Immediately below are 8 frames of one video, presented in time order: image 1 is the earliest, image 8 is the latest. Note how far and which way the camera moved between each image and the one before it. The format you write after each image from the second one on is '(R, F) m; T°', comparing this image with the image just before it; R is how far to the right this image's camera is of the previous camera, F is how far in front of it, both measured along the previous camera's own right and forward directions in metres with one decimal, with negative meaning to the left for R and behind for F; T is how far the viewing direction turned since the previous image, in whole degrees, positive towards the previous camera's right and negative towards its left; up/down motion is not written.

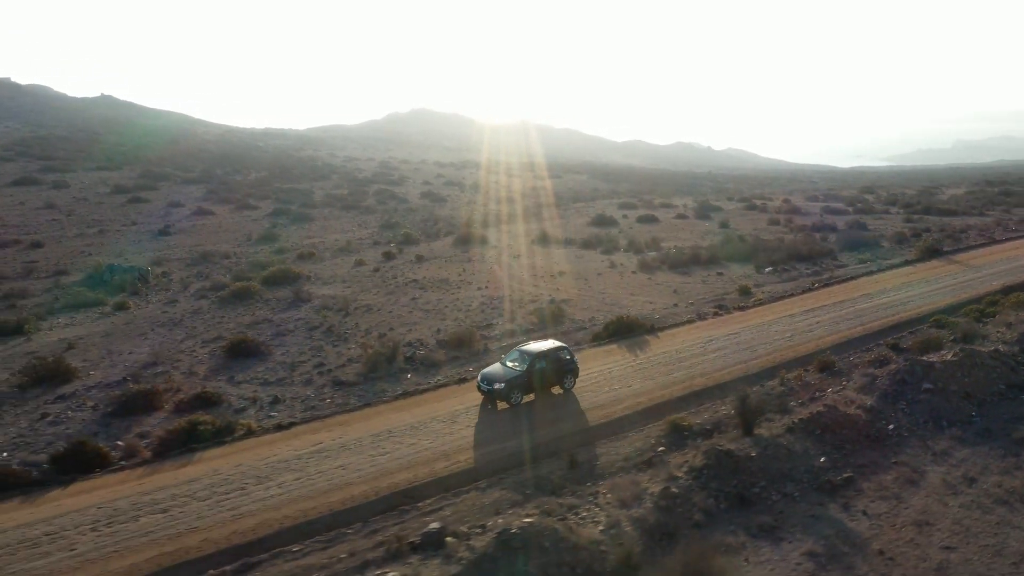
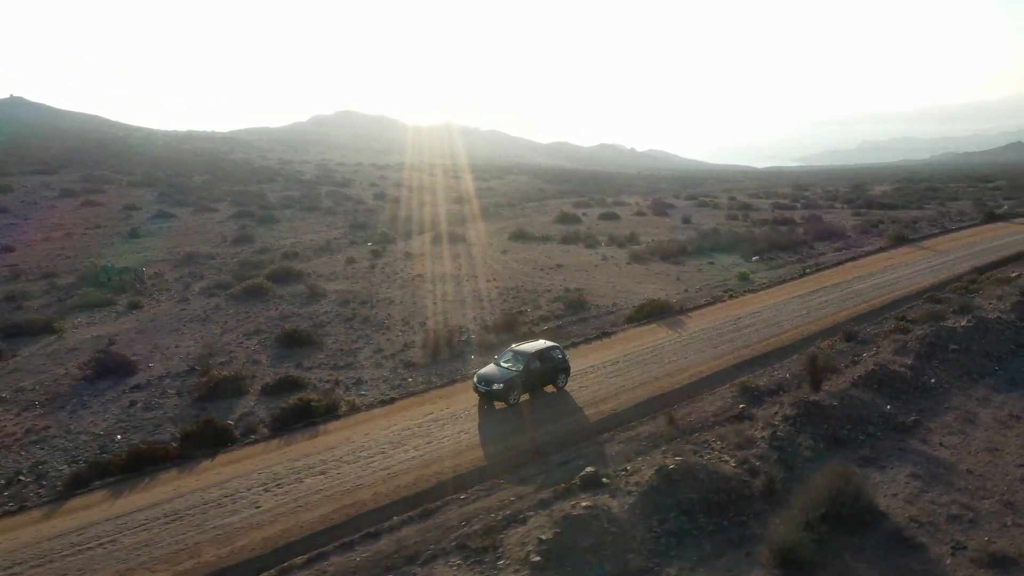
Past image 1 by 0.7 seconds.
(-3.9, -1.8) m; +5°
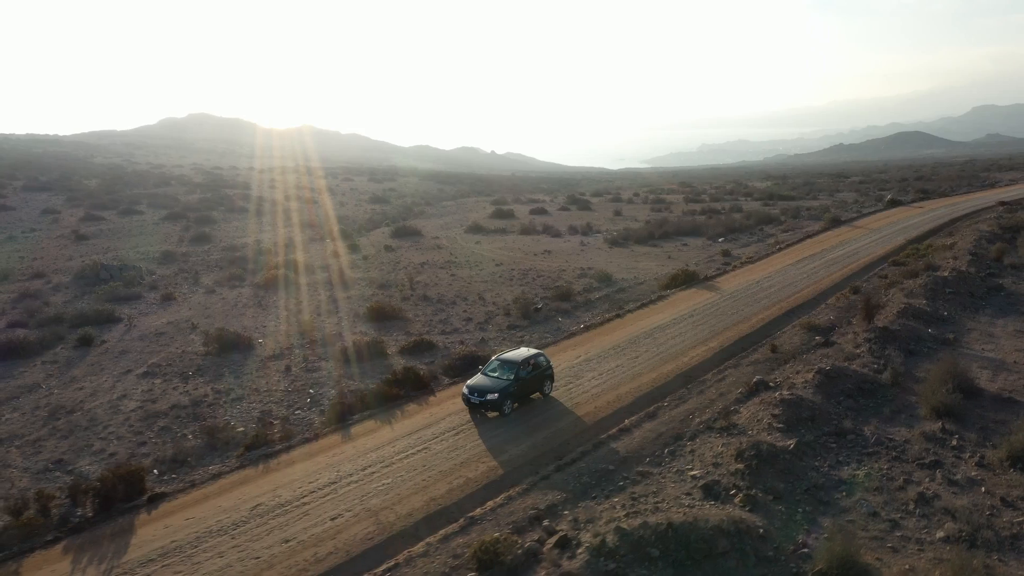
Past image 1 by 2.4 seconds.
(-7.7, -3.6) m; +10°
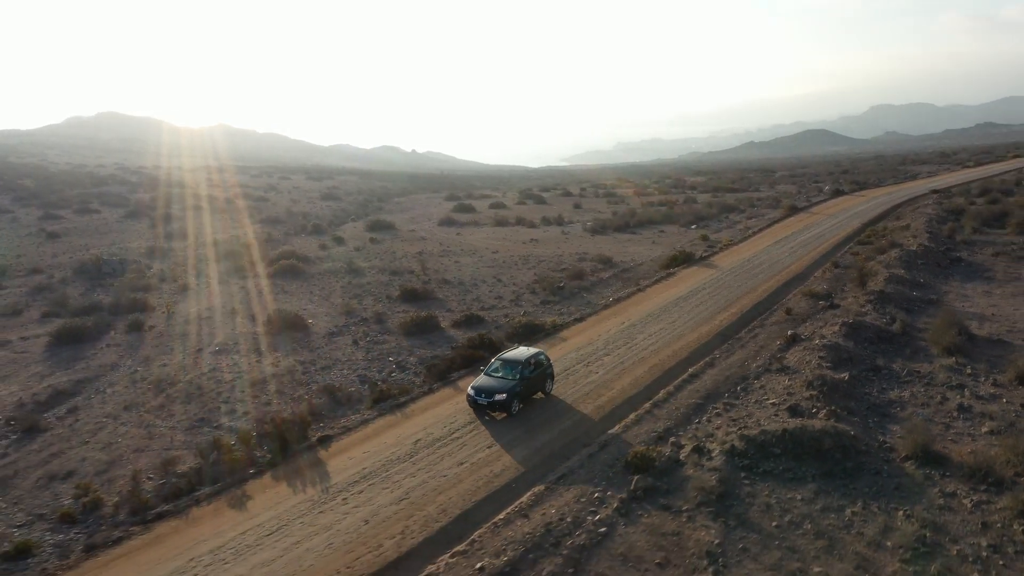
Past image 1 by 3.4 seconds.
(-4.3, -2.7) m; +6°
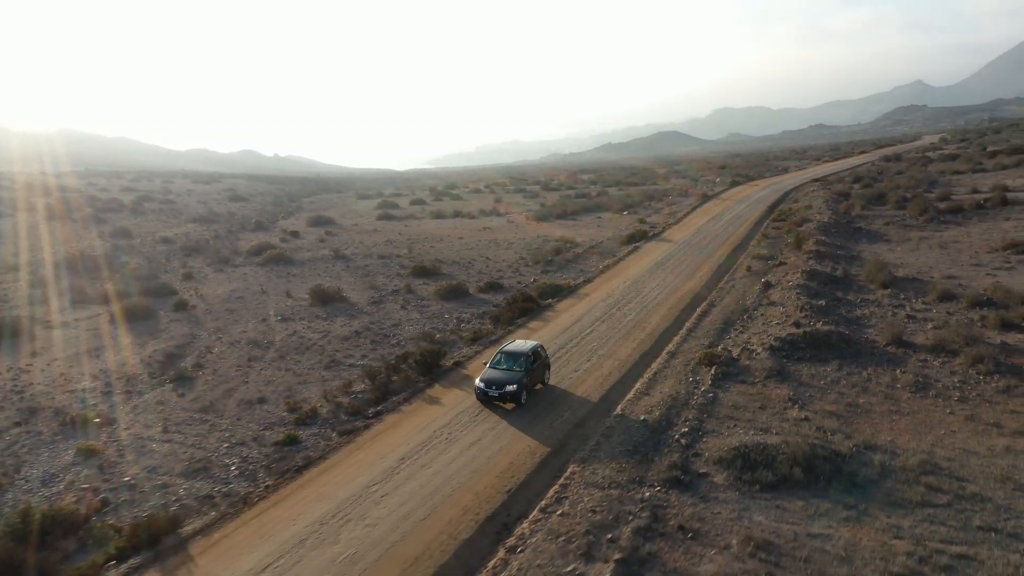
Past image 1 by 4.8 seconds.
(-6.2, -5.0) m; +9°
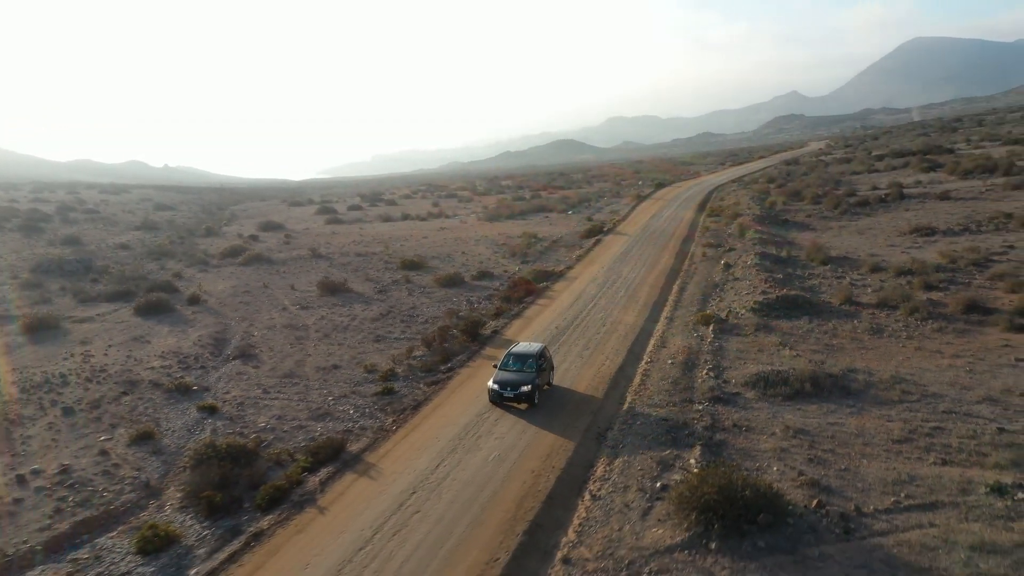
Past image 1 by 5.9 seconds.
(-4.2, -3.9) m; +7°
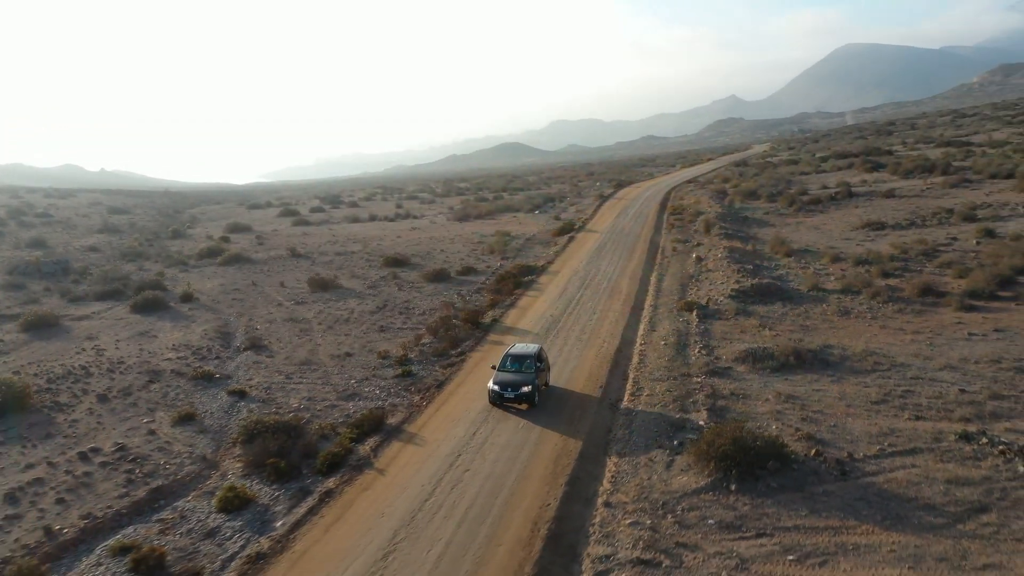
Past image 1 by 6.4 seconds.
(-1.8, -1.8) m; +4°
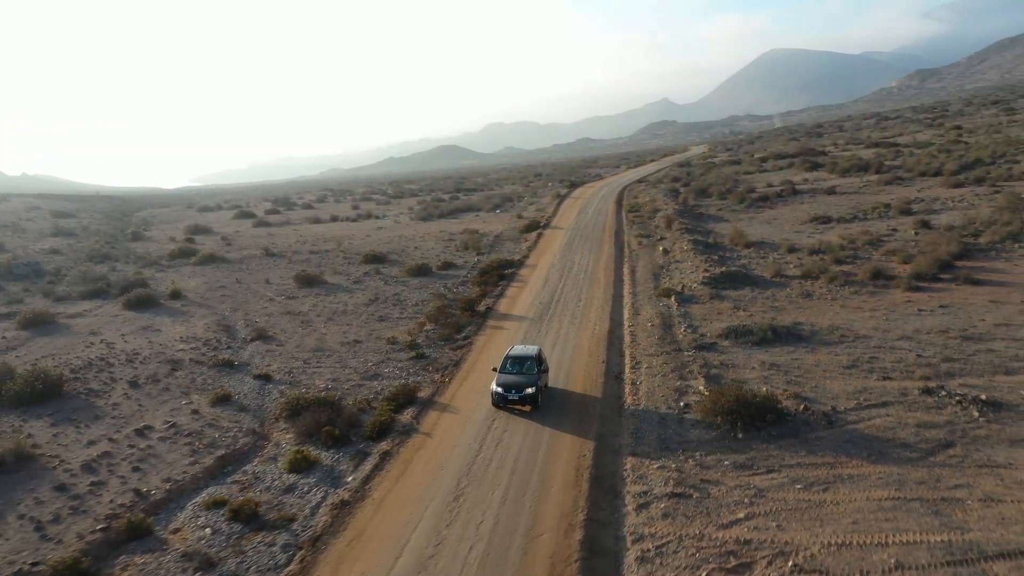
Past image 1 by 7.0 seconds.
(-2.1, -2.1) m; +4°
